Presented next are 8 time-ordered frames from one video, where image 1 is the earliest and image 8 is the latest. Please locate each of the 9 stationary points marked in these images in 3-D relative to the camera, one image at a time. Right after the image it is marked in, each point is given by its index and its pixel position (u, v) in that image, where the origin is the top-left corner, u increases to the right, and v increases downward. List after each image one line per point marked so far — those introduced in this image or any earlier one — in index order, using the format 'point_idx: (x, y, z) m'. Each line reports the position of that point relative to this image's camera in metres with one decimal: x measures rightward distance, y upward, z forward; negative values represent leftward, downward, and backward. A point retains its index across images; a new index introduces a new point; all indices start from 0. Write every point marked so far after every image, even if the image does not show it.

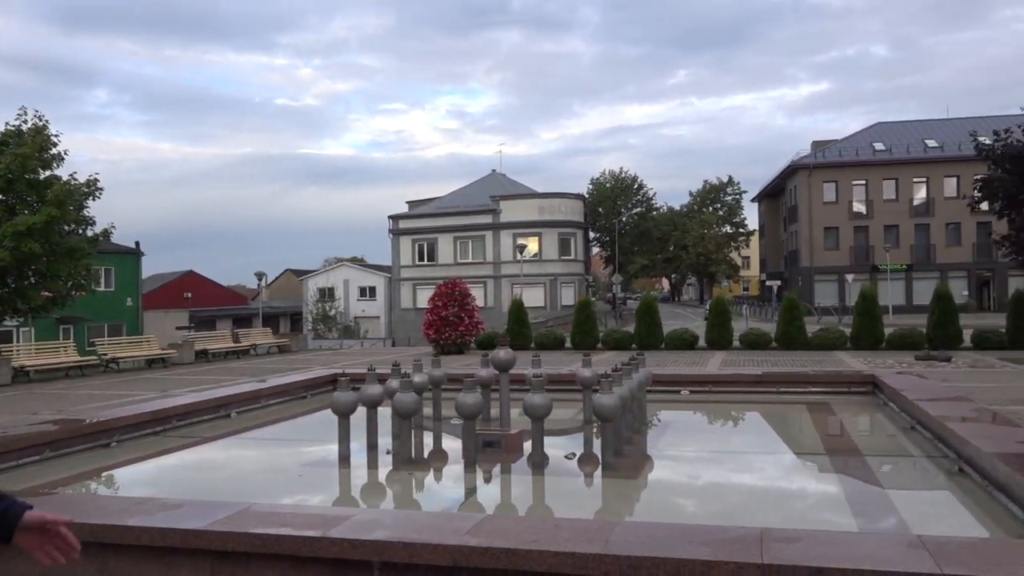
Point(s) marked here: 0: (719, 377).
0: (+3.1, -1.4, +12.0) m
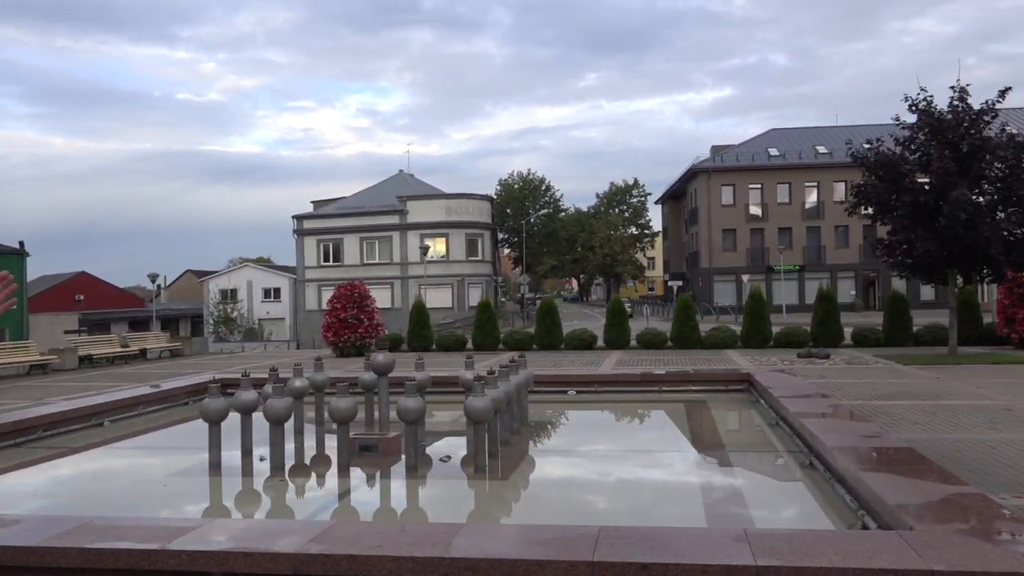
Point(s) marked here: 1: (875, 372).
0: (+1.4, -1.4, +12.2) m
1: (+7.6, -1.8, +16.7) m
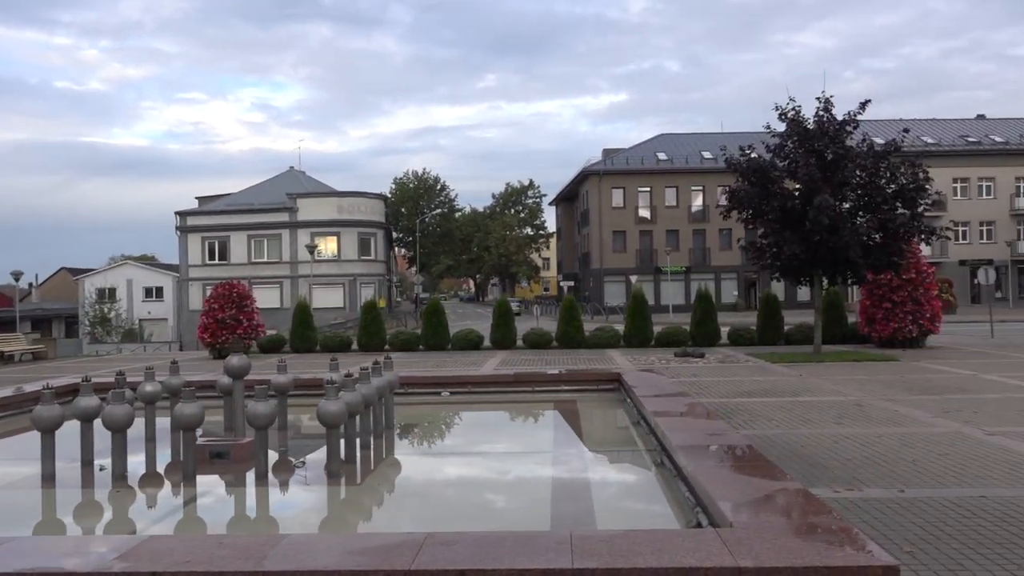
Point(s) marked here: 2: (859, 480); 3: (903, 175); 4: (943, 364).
0: (-0.5, -1.4, +12.1) m
1: (+5.1, -1.8, +17.4) m
2: (+3.0, -1.7, +6.8) m
3: (+9.7, +2.8, +19.5) m
4: (+9.7, -1.7, +17.8) m
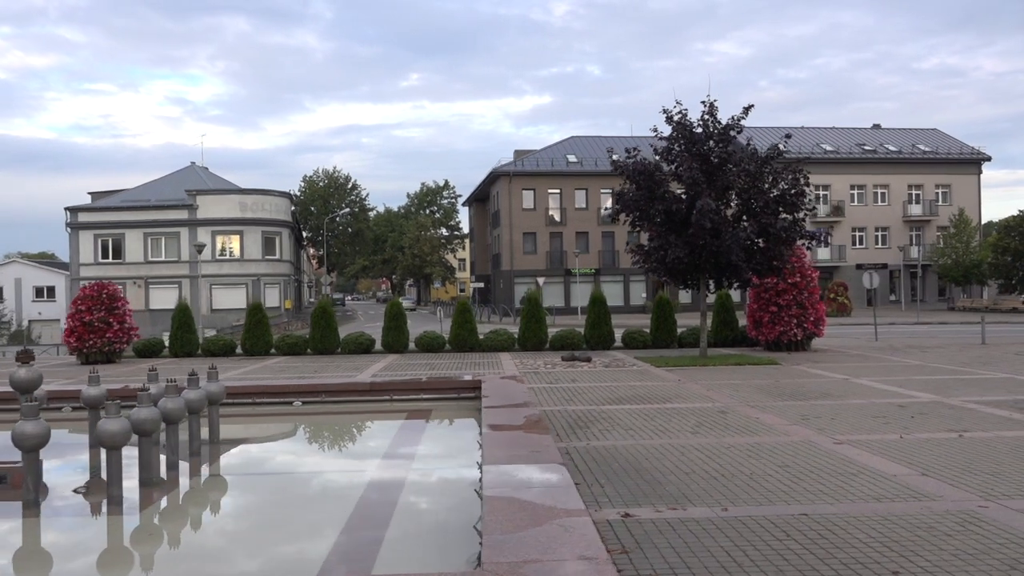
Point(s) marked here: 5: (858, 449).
0: (-2.6, -1.4, +11.4) m
1: (+2.4, -1.9, +17.2) m
2: (+1.4, -1.7, +6.5) m
3: (+6.8, +2.7, +19.8) m
4: (+7.0, -1.8, +18.1) m
5: (+3.7, -1.7, +8.5) m
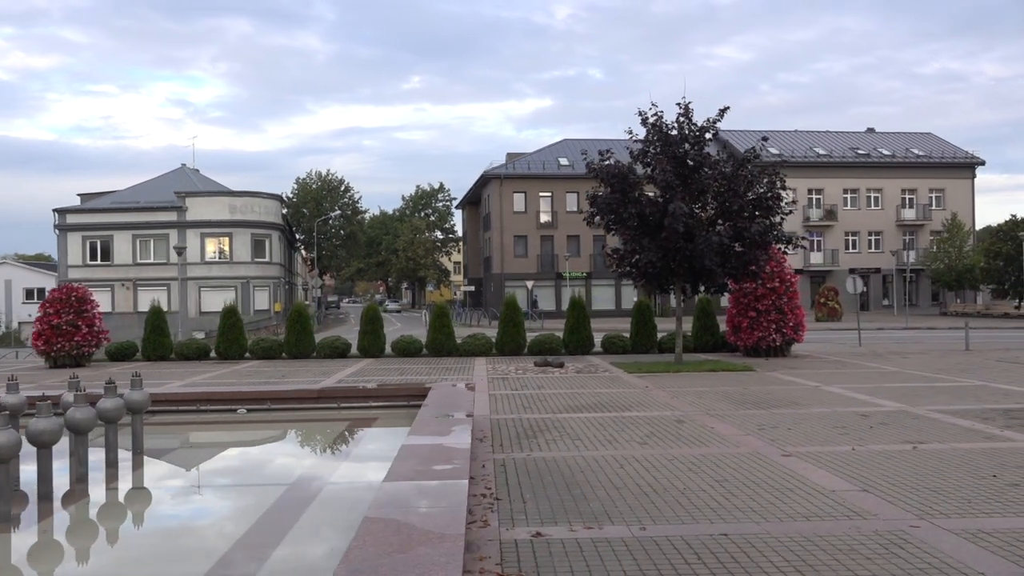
0: (-3.3, -1.5, +11.1) m
1: (+1.7, -2.0, +16.9) m
2: (+0.7, -1.8, +6.2) m
3: (+6.1, +2.6, +19.5) m
4: (+6.3, -1.9, +17.8) m
5: (+3.0, -1.8, +8.2) m
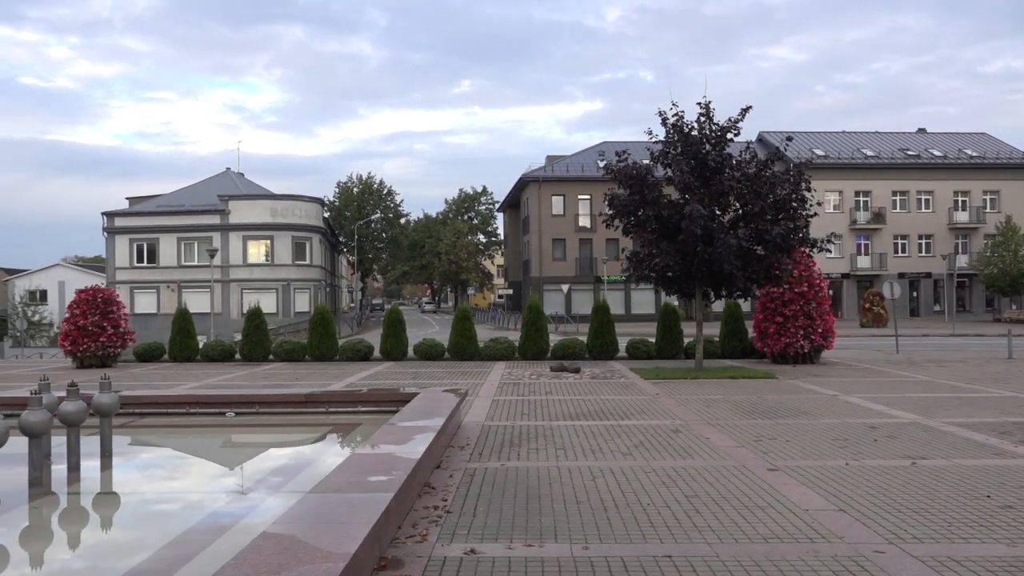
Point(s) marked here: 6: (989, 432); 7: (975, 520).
0: (-3.4, -1.5, +11.0) m
1: (+1.9, -2.1, +16.5) m
2: (+0.3, -1.8, +5.9) m
3: (+6.5, +2.5, +18.9) m
4: (+6.6, -2.1, +17.1) m
5: (+2.7, -1.9, +7.8) m
6: (+6.1, -1.8, +10.1) m
7: (+3.6, -1.8, +6.1) m
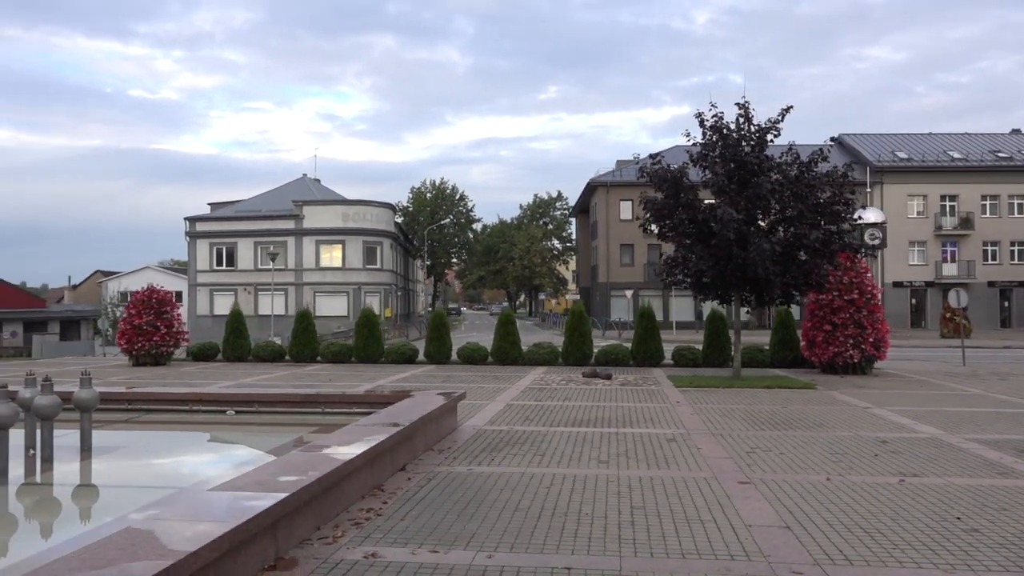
0: (-3.5, -1.5, +11.2) m
1: (+2.4, -2.2, +16.2) m
2: (-0.3, -1.8, +5.8) m
3: (+7.2, +2.3, +18.1) m
4: (+7.1, -2.2, +16.3) m
5: (+2.3, -1.9, +7.4) m
6: (+5.9, -1.9, +9.4) m
7: (+3.0, -1.8, +5.6) m
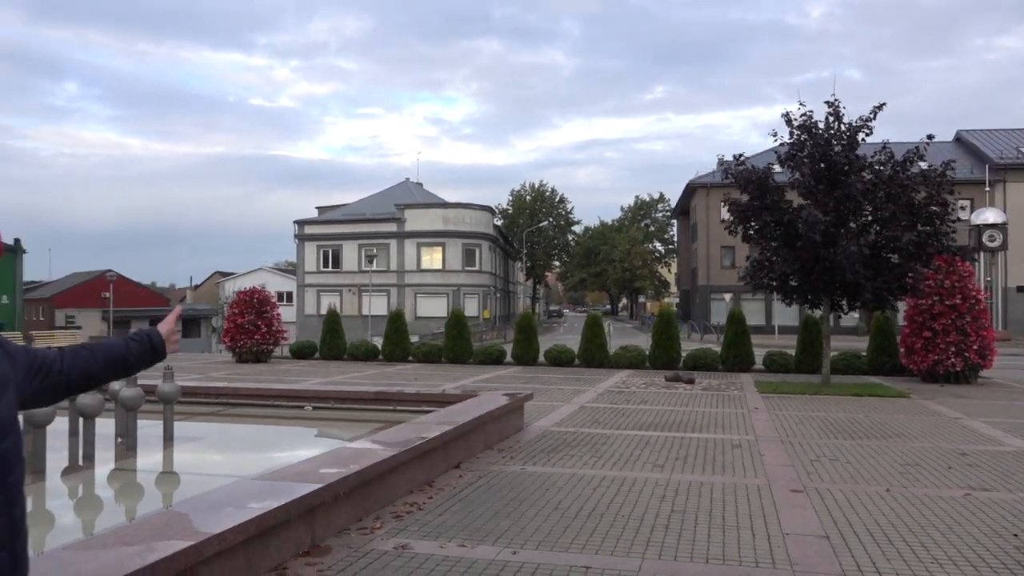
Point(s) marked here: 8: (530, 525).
0: (-2.5, -1.6, +11.7) m
1: (+3.9, -2.3, +15.9) m
2: (-0.1, -1.8, +5.9) m
3: (+9.0, +2.2, +17.1) m
4: (+8.6, -2.3, +15.4) m
5: (+2.7, -1.9, +7.2) m
6: (+6.6, -2.0, +8.7) m
7: (+3.1, -1.8, +5.4) m
8: (+0.2, -1.9, +6.2) m
